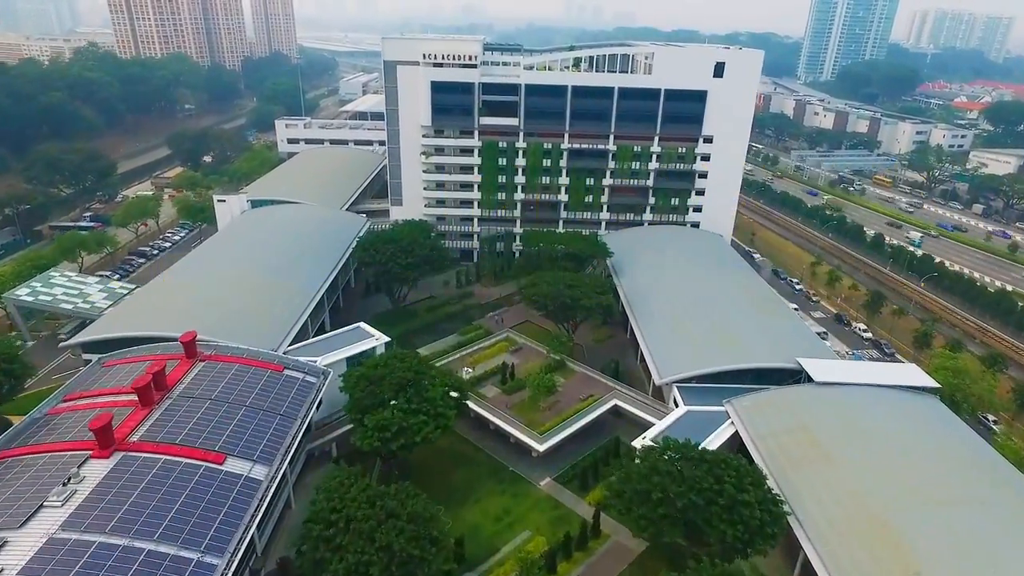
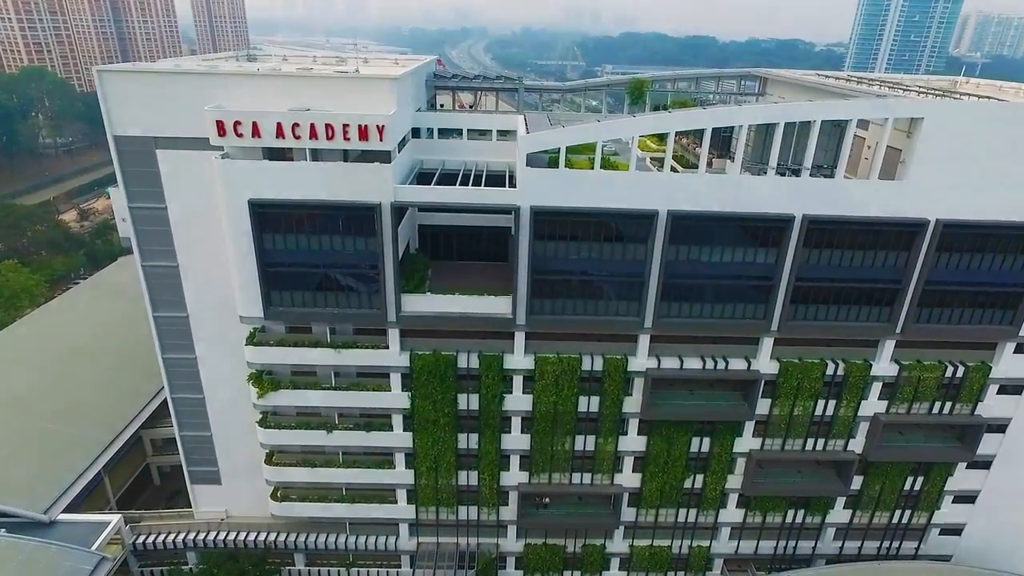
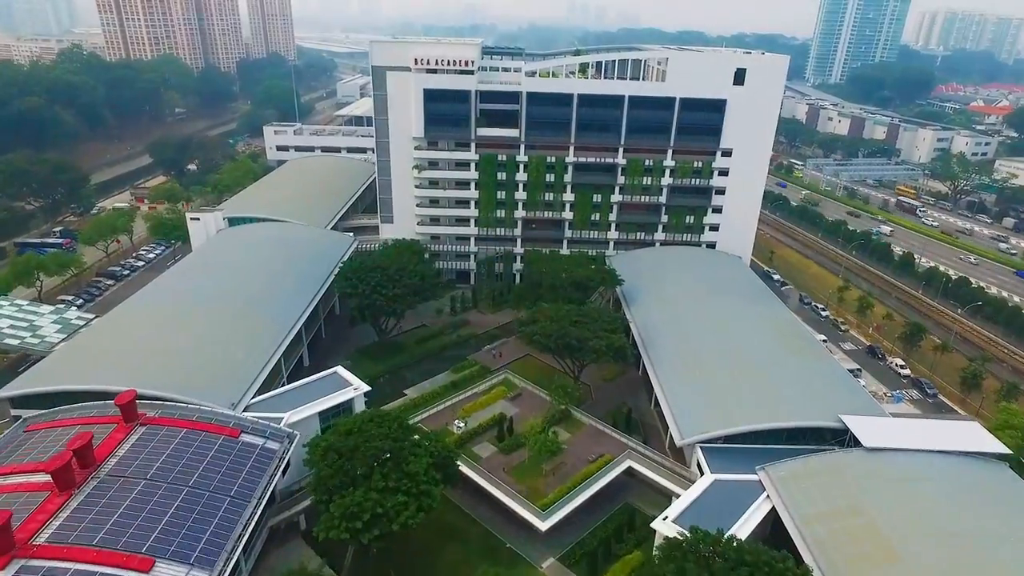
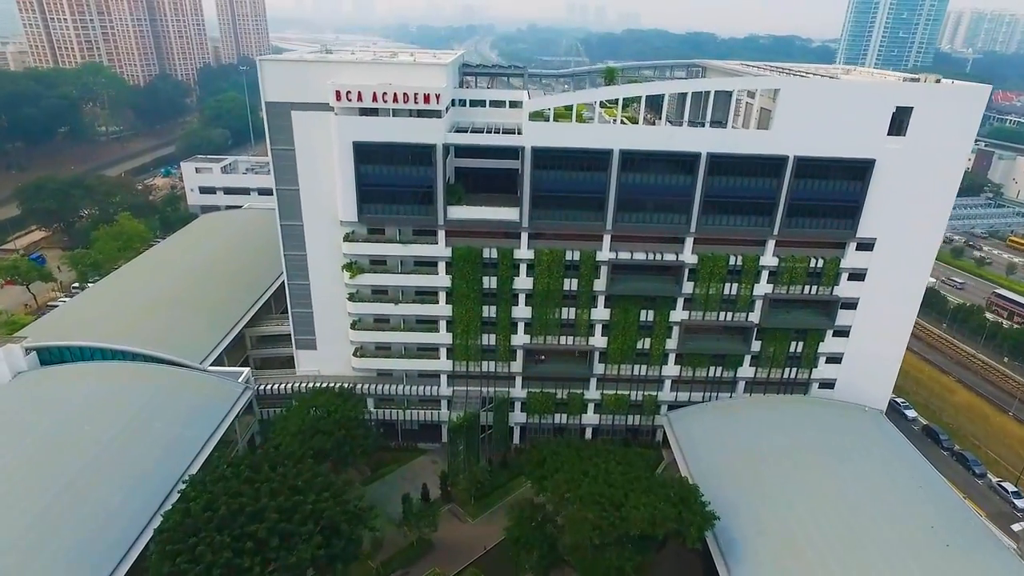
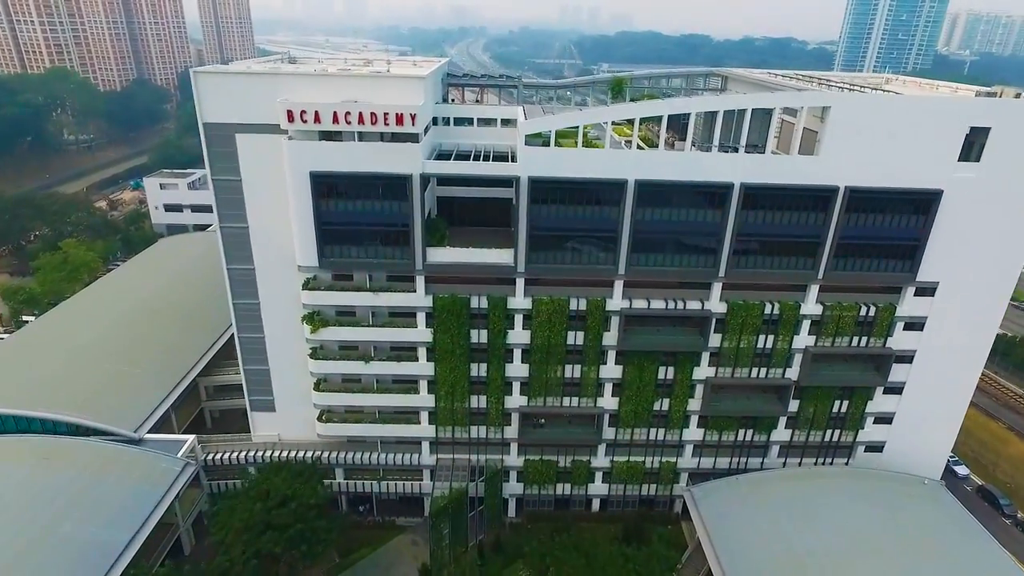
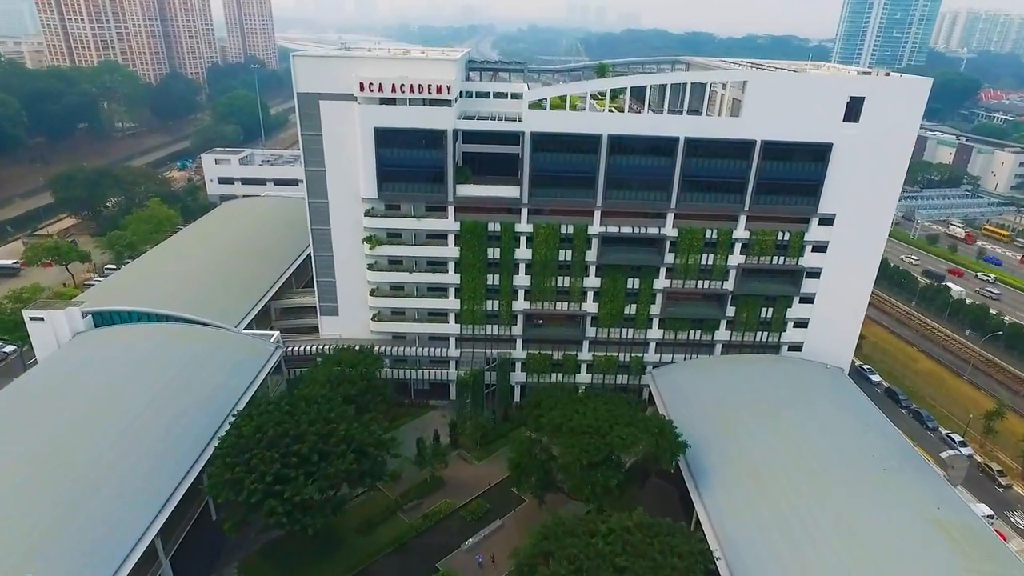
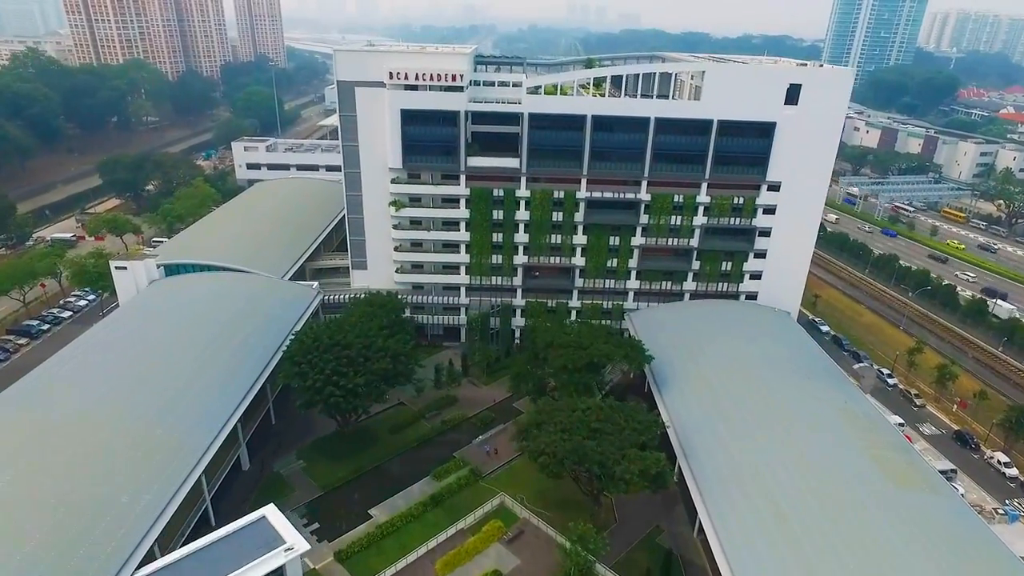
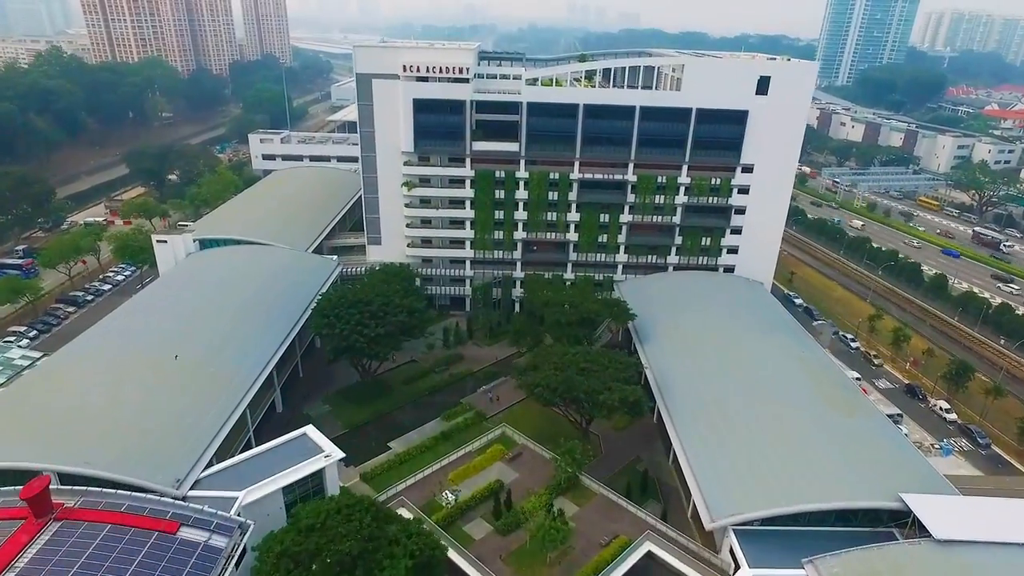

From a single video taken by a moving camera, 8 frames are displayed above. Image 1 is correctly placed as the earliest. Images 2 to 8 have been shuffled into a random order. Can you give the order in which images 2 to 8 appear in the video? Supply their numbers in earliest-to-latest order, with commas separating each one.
3, 8, 7, 6, 4, 5, 2
